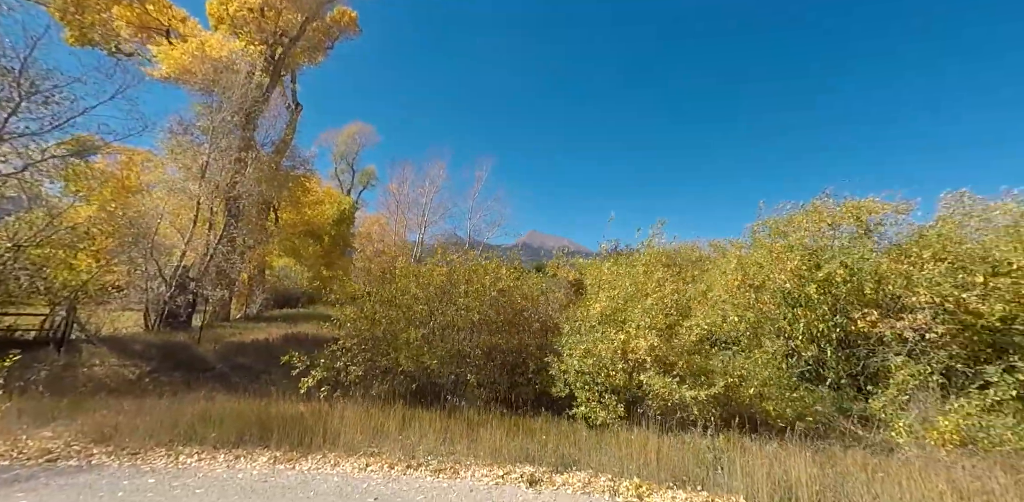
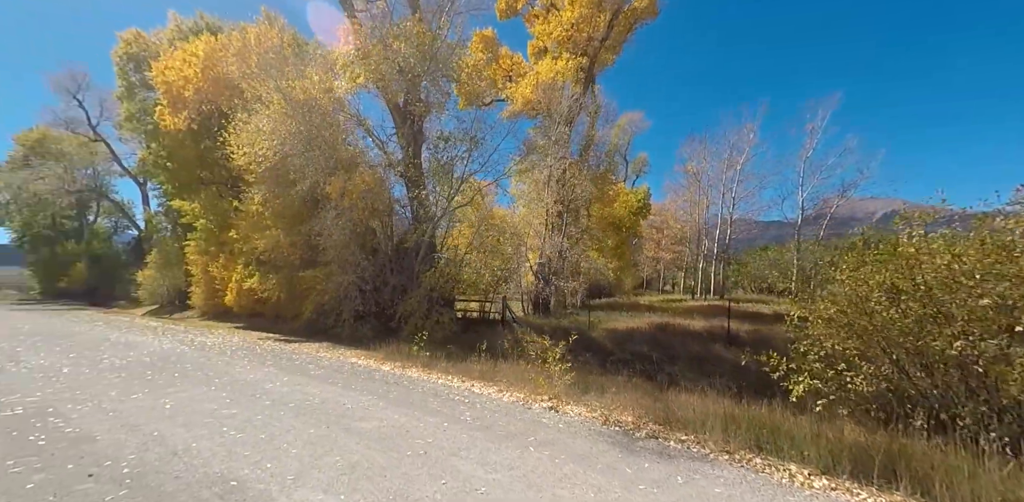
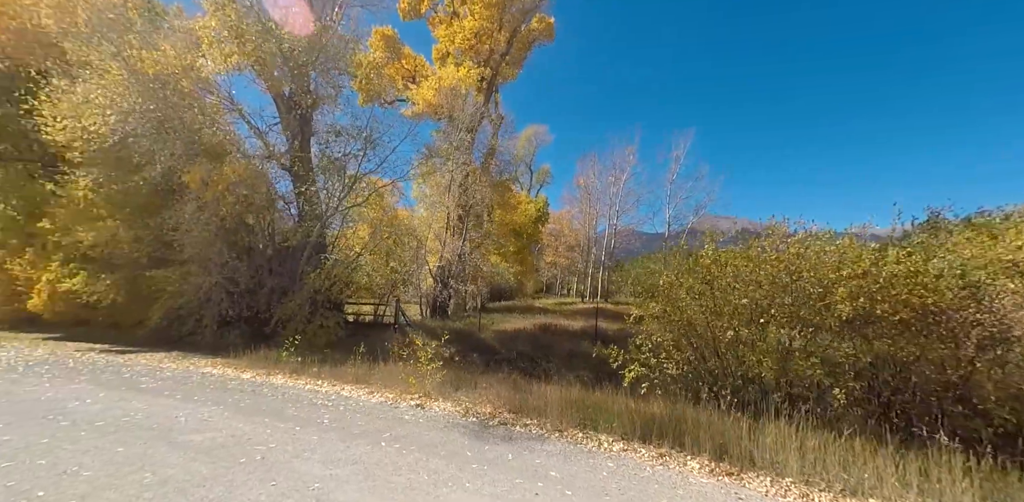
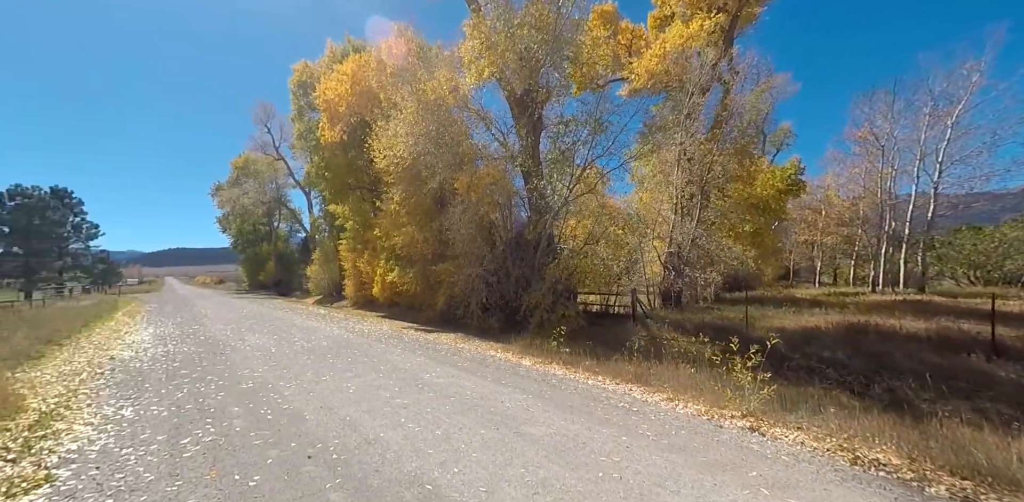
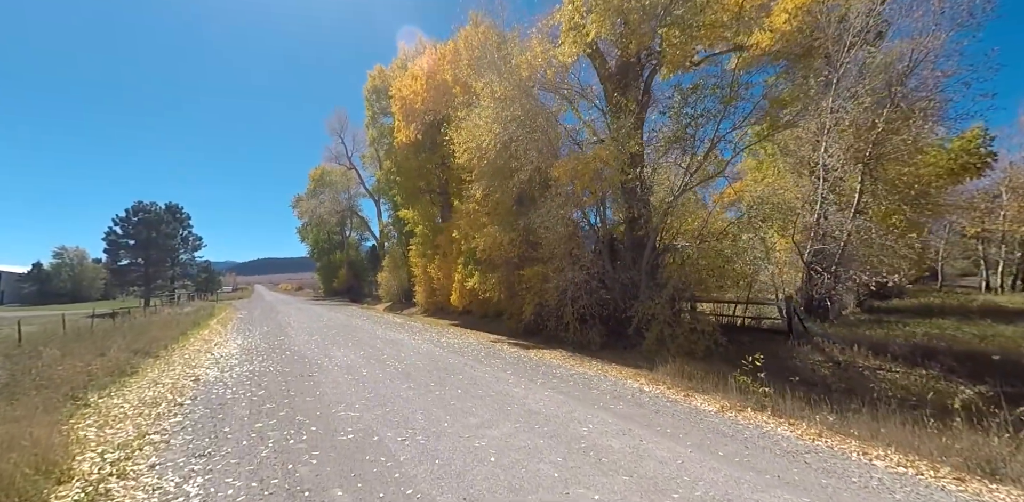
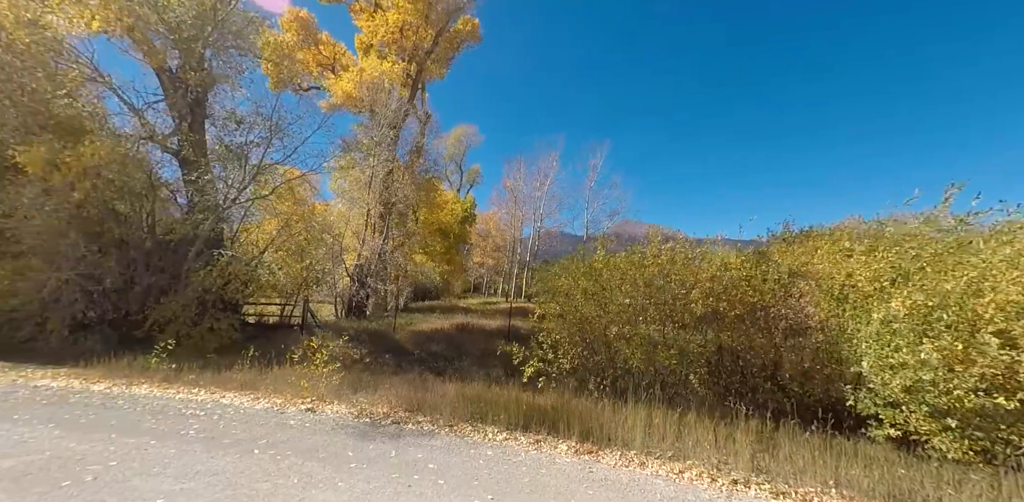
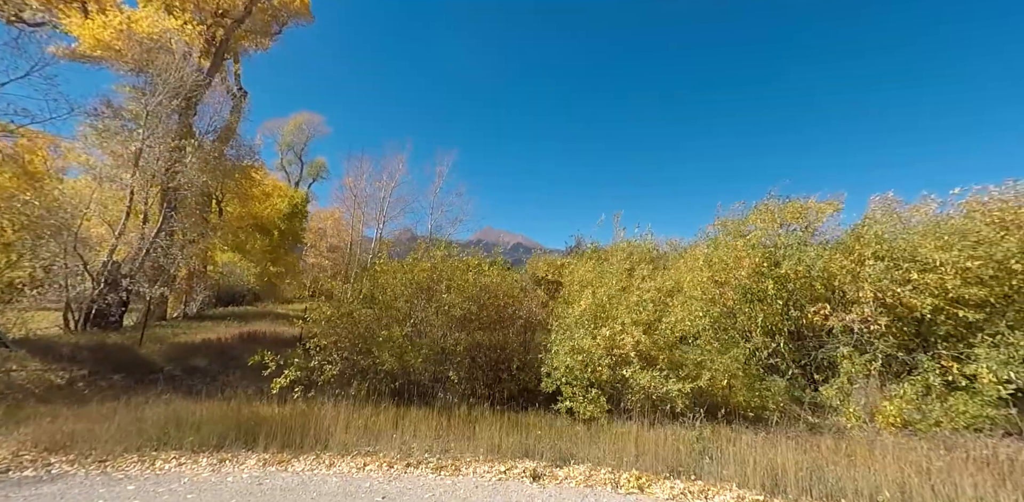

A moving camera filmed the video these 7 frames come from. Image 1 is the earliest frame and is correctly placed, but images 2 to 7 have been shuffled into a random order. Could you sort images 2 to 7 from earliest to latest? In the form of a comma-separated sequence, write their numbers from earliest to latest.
7, 6, 3, 2, 4, 5
